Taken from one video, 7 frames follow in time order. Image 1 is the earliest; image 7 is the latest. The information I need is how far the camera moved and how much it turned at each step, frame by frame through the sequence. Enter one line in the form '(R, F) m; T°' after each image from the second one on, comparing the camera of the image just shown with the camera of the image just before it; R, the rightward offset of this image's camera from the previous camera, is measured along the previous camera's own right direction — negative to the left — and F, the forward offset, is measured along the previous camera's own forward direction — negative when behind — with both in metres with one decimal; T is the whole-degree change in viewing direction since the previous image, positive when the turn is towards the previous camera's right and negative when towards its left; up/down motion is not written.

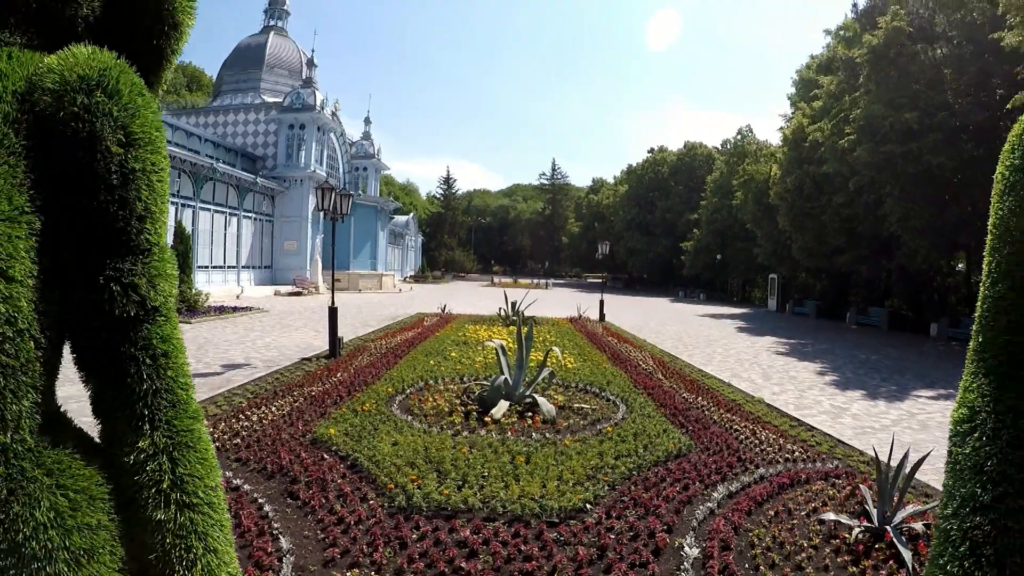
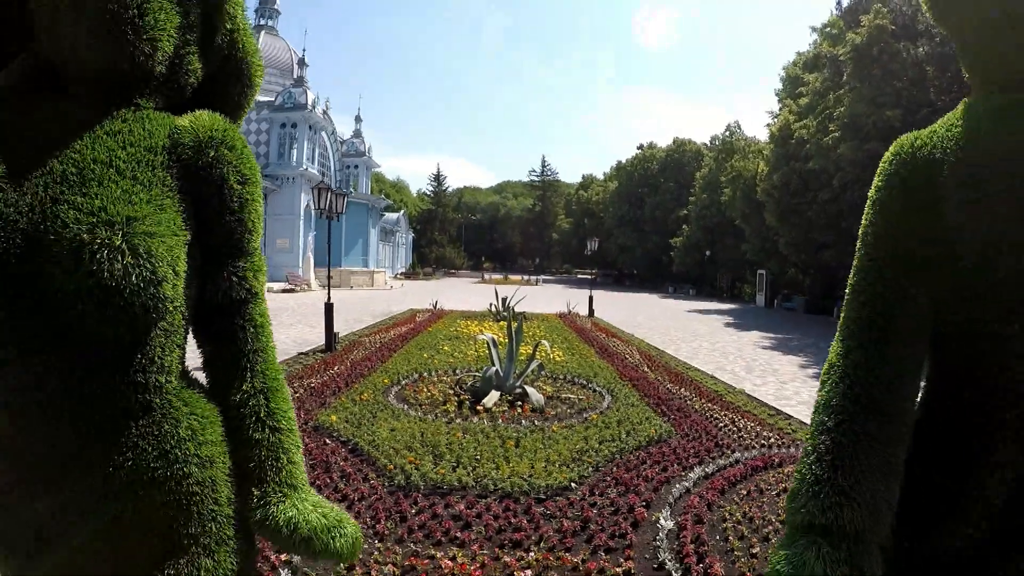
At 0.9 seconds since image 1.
(0.0, -0.3) m; +1°
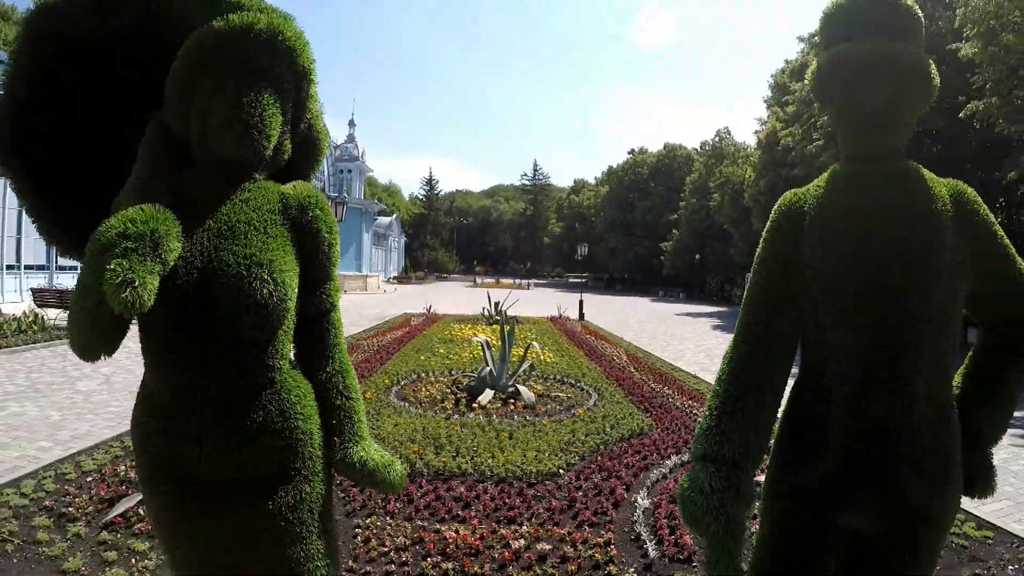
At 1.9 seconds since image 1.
(0.0, -0.4) m; +1°
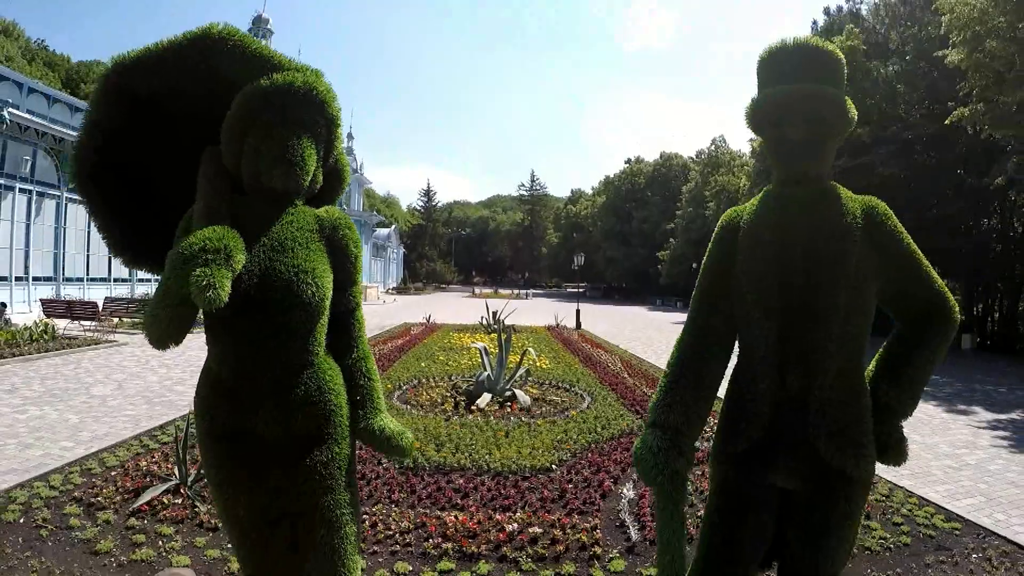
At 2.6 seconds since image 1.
(0.0, -0.3) m; 0°
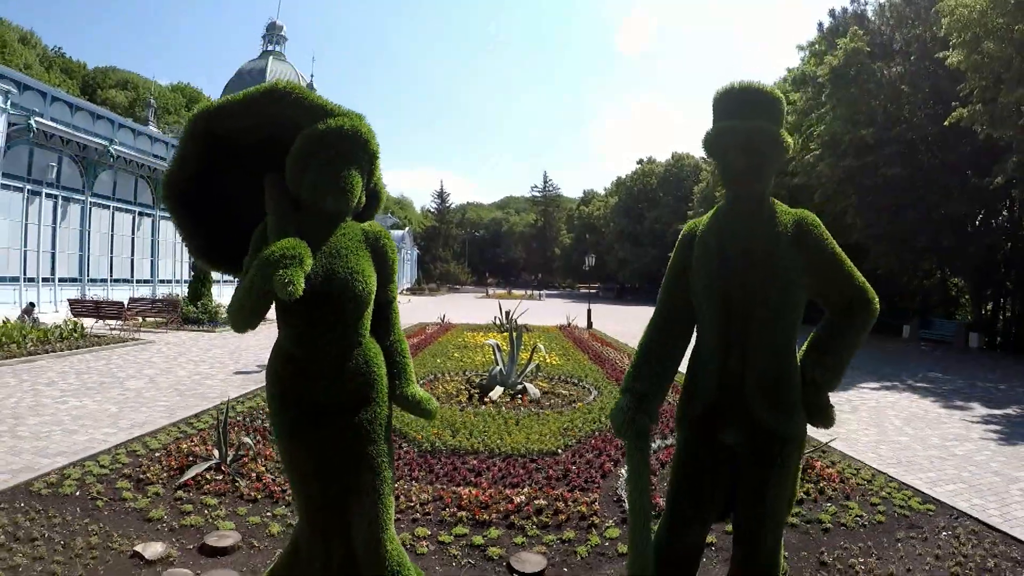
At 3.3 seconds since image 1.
(0.0, -0.4) m; -1°
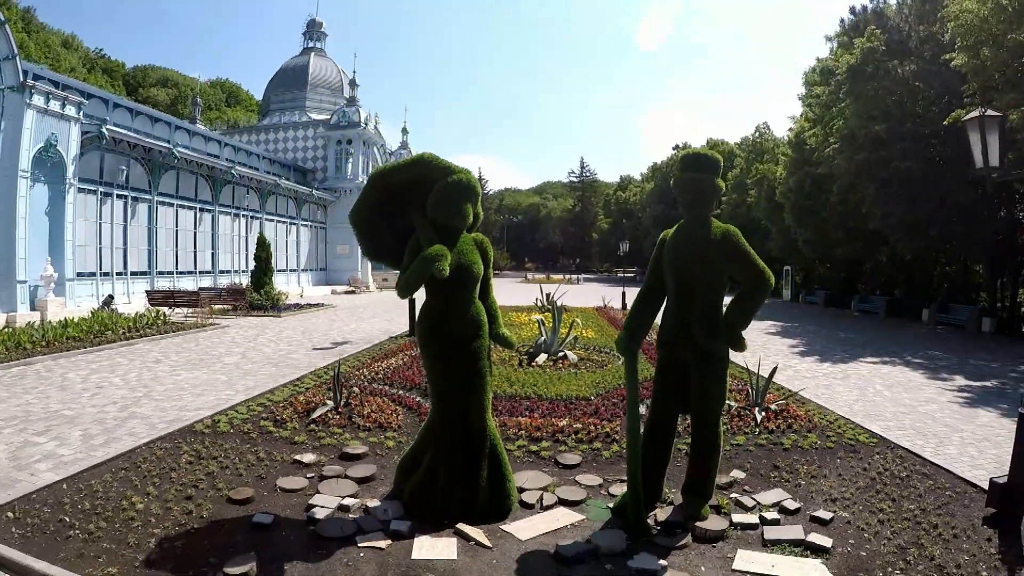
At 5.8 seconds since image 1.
(0.0, -1.6) m; -3°
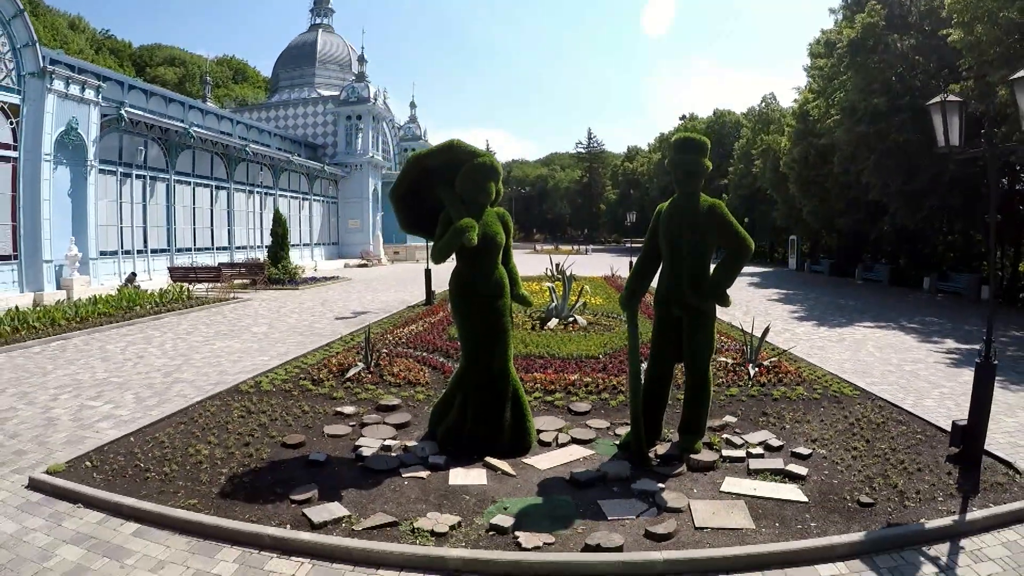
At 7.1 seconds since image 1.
(-0.1, -0.6) m; -1°
